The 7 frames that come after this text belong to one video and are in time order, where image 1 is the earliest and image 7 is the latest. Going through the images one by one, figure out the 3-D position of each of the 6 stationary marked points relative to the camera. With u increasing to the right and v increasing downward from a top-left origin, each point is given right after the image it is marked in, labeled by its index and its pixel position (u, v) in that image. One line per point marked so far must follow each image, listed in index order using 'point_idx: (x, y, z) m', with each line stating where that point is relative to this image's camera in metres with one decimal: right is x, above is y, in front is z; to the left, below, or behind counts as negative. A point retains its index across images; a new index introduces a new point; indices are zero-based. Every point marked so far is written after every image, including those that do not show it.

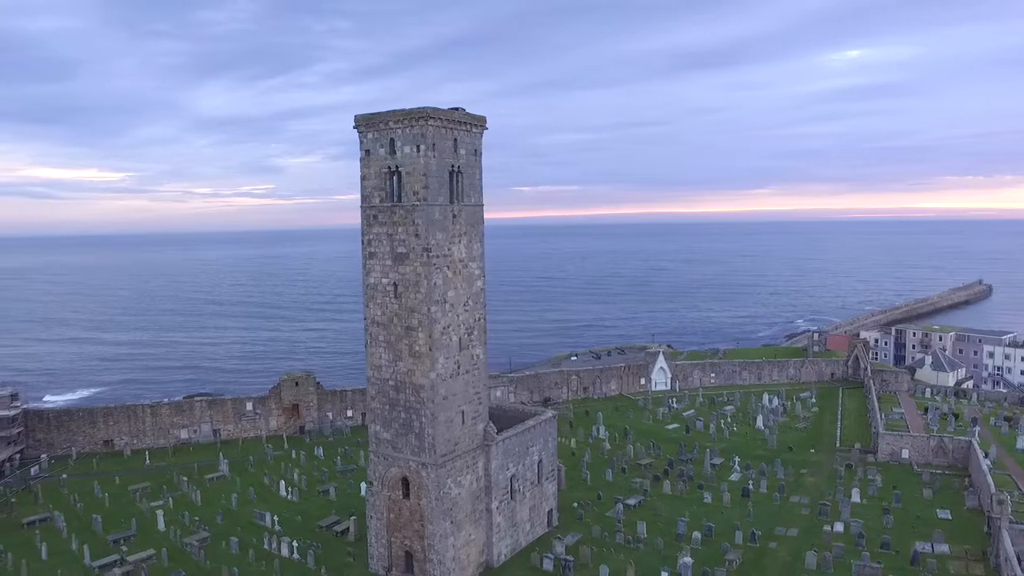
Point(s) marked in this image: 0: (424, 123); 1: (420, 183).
0: (-2.4, +4.6, +19.7) m
1: (-2.6, +3.0, +19.9) m
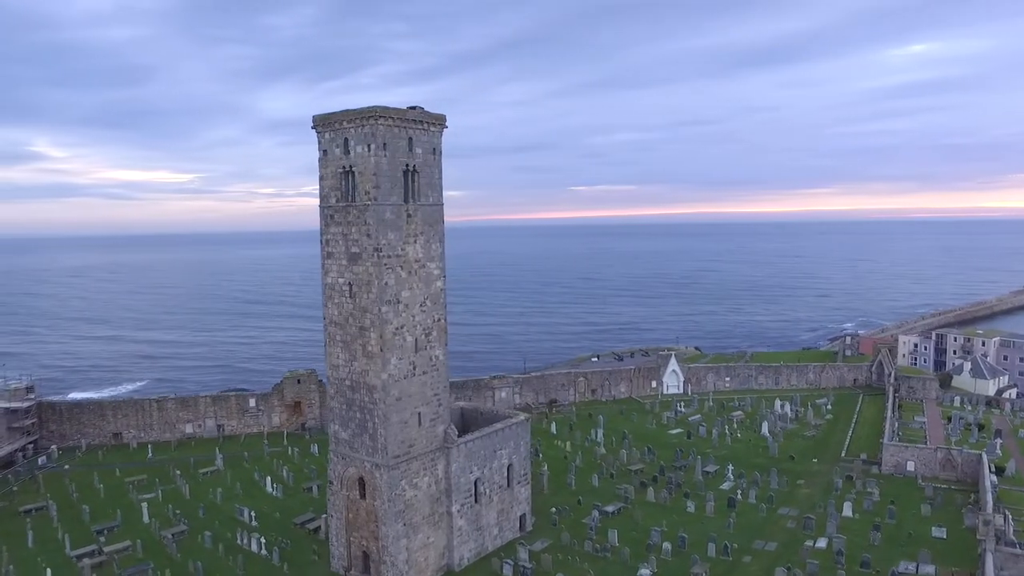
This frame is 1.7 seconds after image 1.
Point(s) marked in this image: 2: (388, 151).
0: (-3.8, +4.6, +19.6) m
1: (-4.0, +2.9, +19.8) m
2: (-3.5, +3.8, +19.9) m
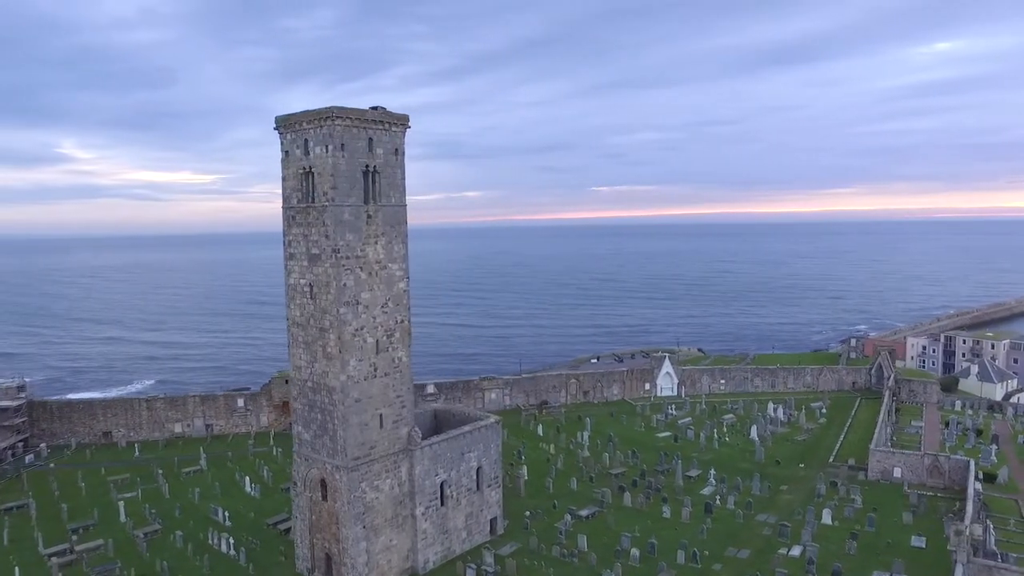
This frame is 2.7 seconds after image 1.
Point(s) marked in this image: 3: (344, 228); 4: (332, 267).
0: (-5.0, +4.5, +19.5) m
1: (-5.1, +2.9, +19.7) m
2: (-4.6, +3.8, +19.8) m
3: (-4.8, +1.7, +20.0) m
4: (-5.1, +0.6, +20.0) m
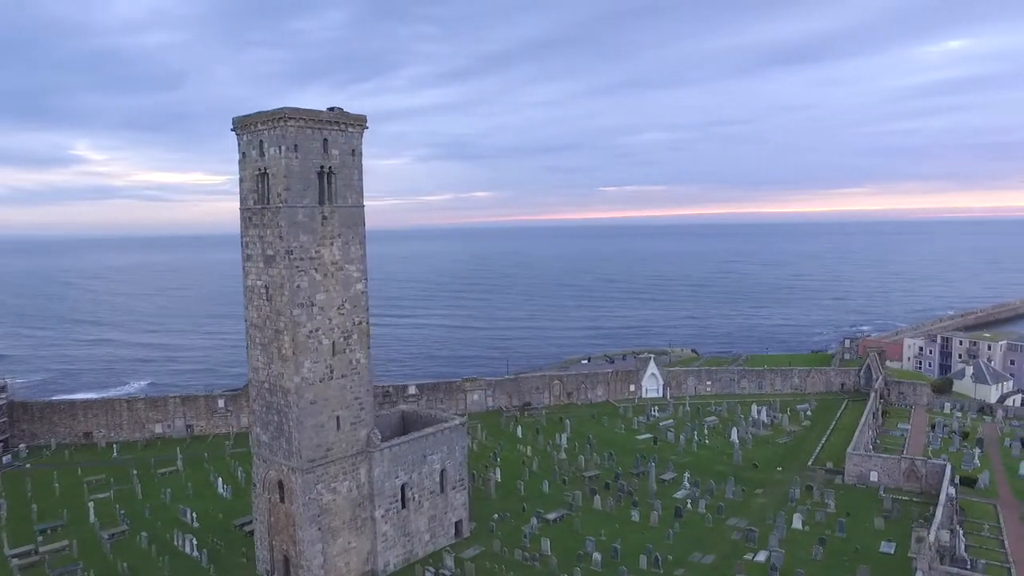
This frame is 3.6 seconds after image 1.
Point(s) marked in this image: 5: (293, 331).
0: (-6.2, +4.5, +19.4) m
1: (-6.4, +2.9, +19.6) m
2: (-5.9, +3.8, +19.6) m
3: (-6.0, +1.7, +19.9) m
4: (-6.4, +0.5, +19.9) m
5: (-6.2, -1.2, +19.9) m
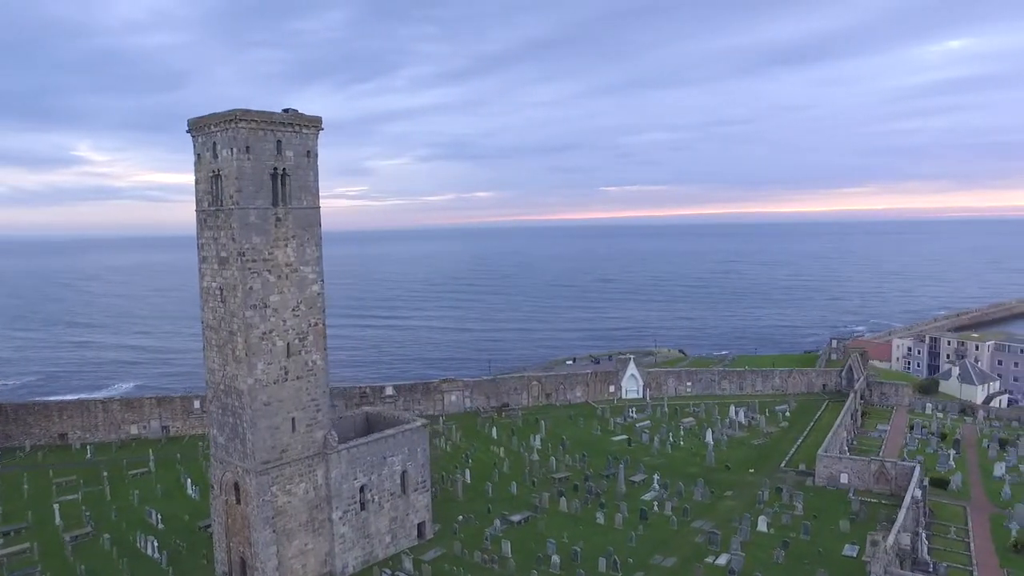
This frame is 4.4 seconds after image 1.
0: (-7.6, +4.5, +19.3) m
1: (-7.7, +2.8, +19.5) m
2: (-7.2, +3.7, +19.5) m
3: (-7.3, +1.6, +19.8) m
4: (-7.7, +0.5, +19.8) m
5: (-7.5, -1.3, +19.8) m
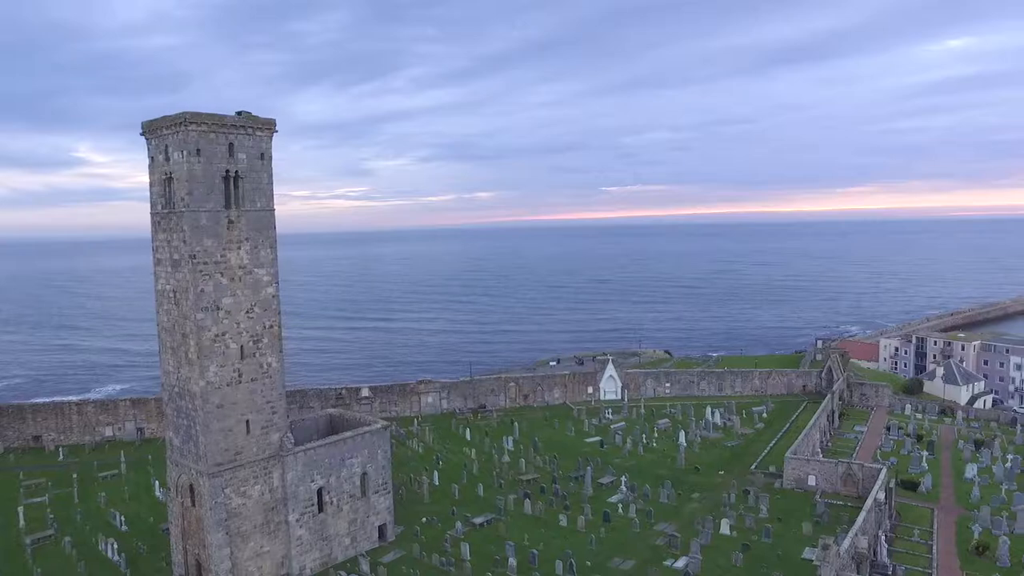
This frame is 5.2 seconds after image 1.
0: (-8.9, +4.4, +19.3) m
1: (-9.1, +2.8, +19.5) m
2: (-8.6, +3.6, +19.5) m
3: (-8.7, +1.5, +19.8) m
4: (-9.0, +0.4, +19.8) m
5: (-8.8, -1.3, +19.8) m
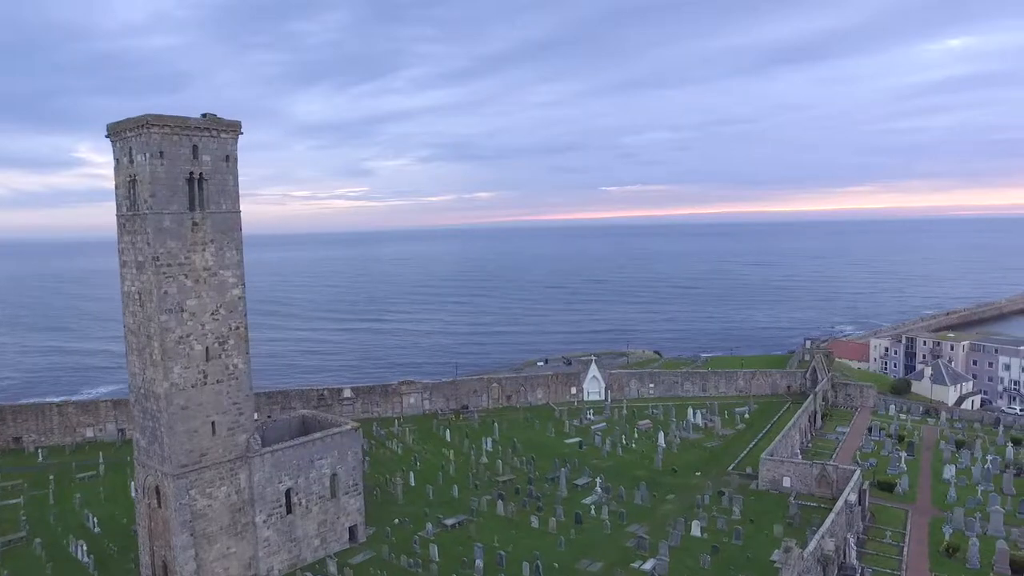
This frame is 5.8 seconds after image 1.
0: (-9.9, +4.3, +19.3) m
1: (-10.1, +2.7, +19.5) m
2: (-9.6, +3.6, +19.5) m
3: (-9.7, +1.5, +19.8) m
4: (-10.0, +0.4, +19.7) m
5: (-9.8, -1.4, +19.8) m
